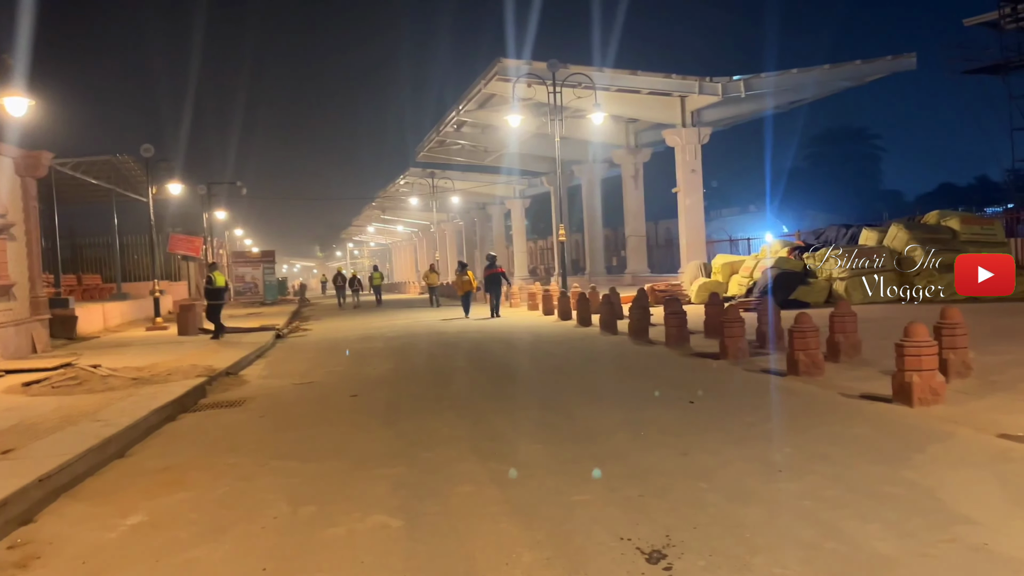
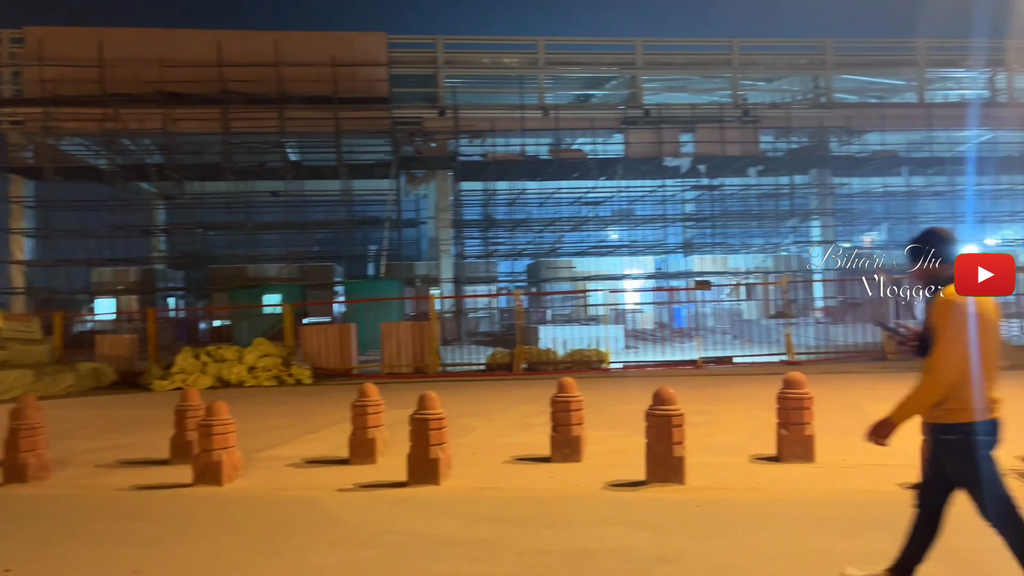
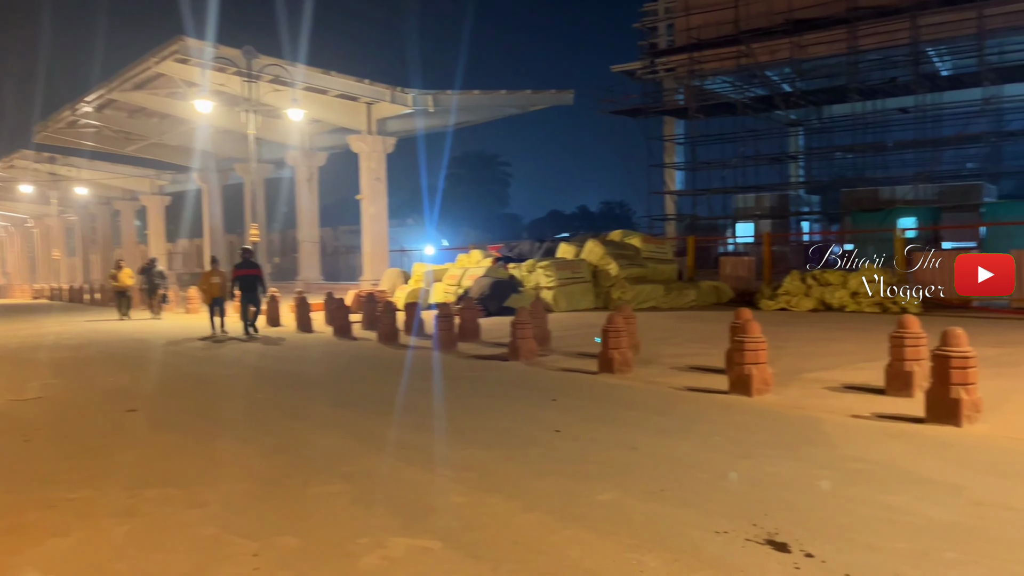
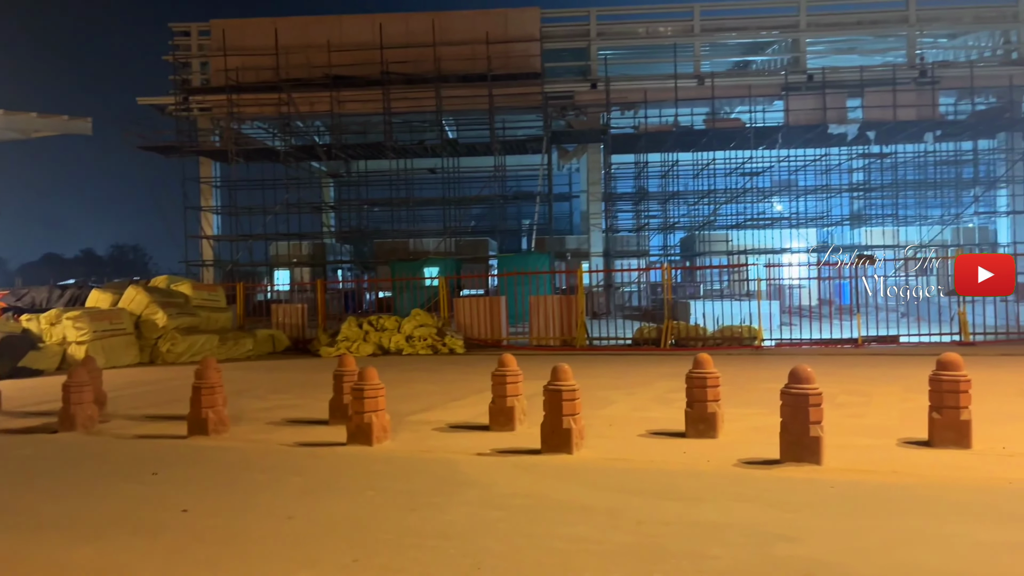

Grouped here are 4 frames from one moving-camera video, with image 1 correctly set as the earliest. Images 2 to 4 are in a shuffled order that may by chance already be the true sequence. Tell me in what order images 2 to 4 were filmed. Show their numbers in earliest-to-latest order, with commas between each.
3, 4, 2
